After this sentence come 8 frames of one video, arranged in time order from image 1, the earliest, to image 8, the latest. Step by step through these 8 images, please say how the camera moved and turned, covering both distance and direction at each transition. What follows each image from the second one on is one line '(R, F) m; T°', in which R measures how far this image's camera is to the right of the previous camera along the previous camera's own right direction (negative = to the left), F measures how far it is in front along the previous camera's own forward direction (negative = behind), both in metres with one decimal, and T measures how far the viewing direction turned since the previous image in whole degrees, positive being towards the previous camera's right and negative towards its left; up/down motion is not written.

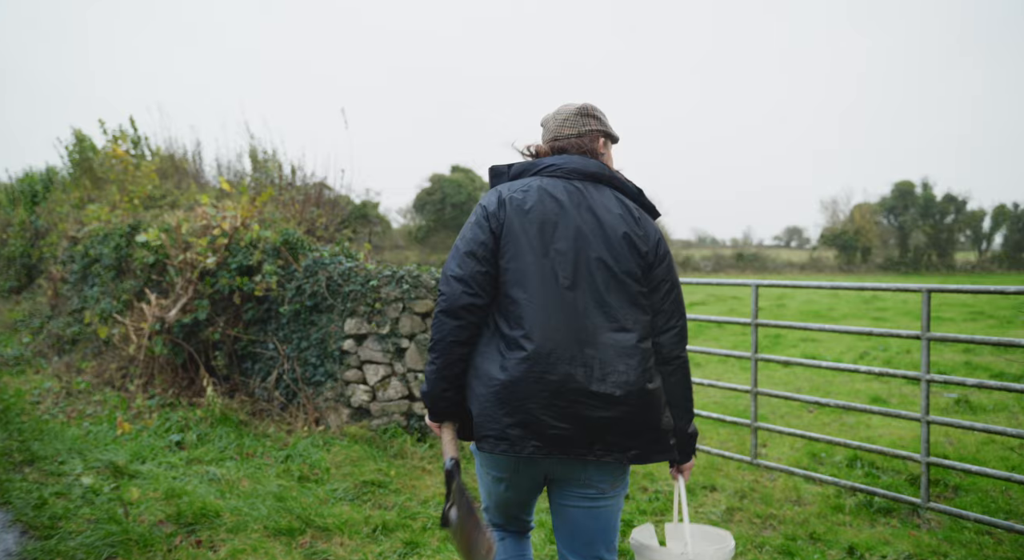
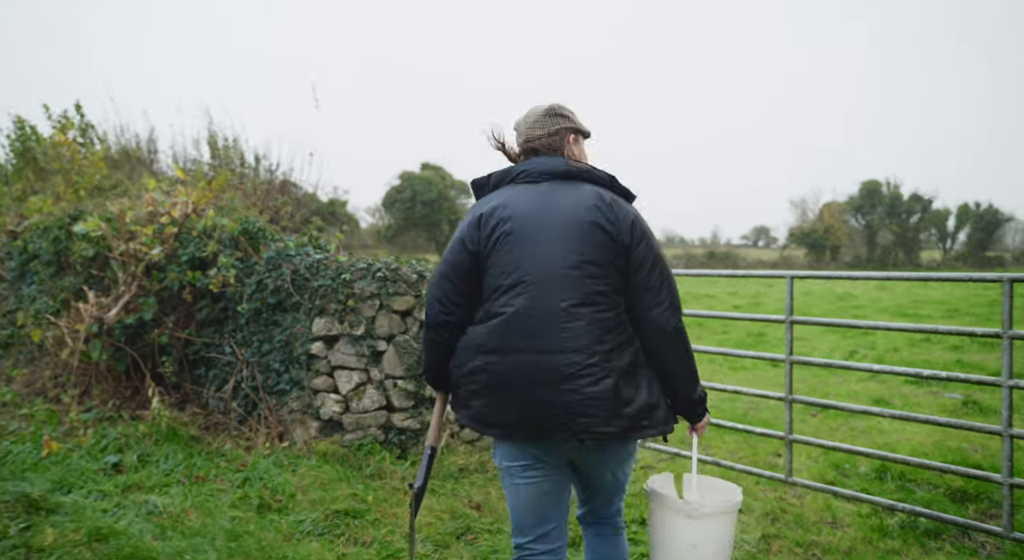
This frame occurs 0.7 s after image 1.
(-0.2, +0.7) m; +2°
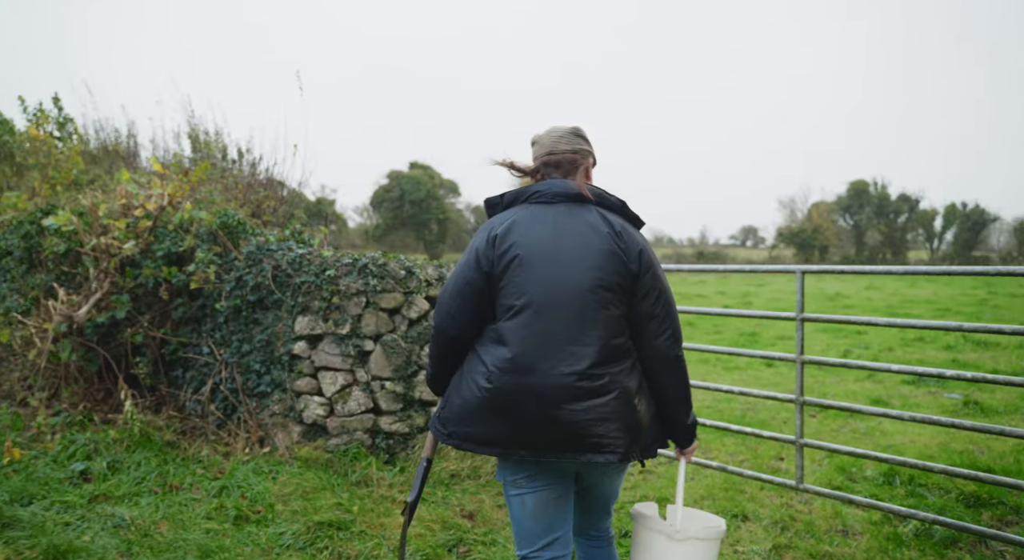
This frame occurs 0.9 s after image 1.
(0.0, +0.2) m; +1°
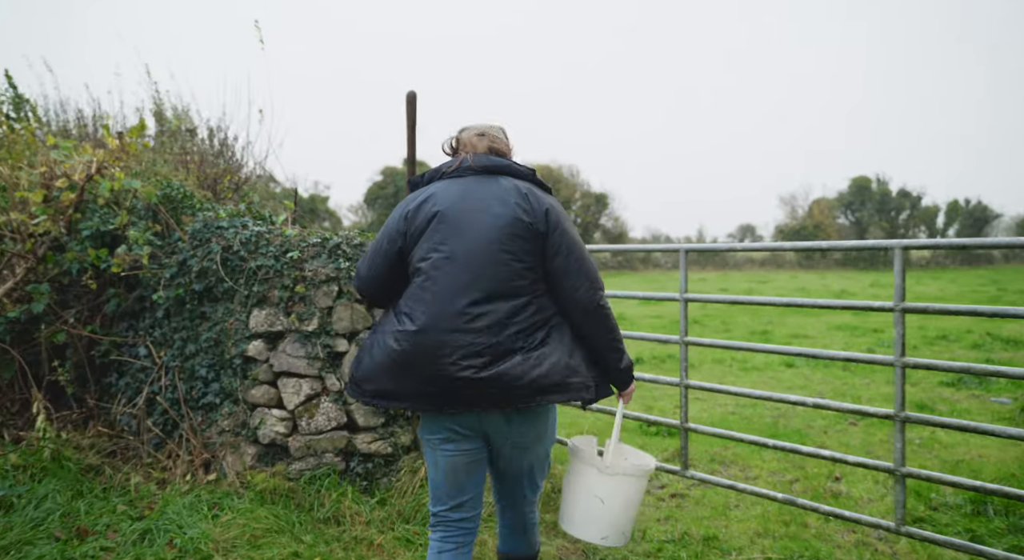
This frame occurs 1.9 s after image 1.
(-0.1, +0.9) m; 0°
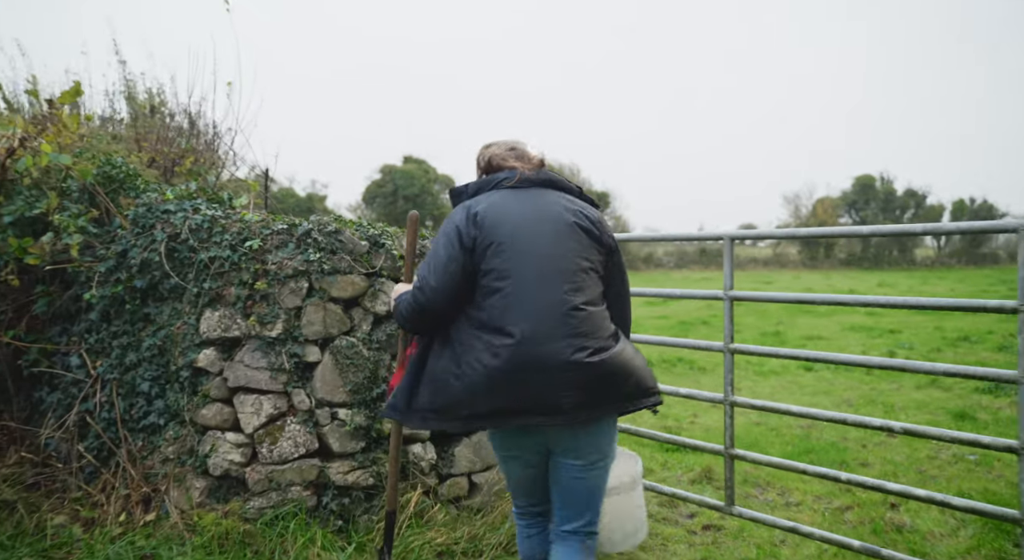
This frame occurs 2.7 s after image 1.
(0.0, +0.7) m; 0°
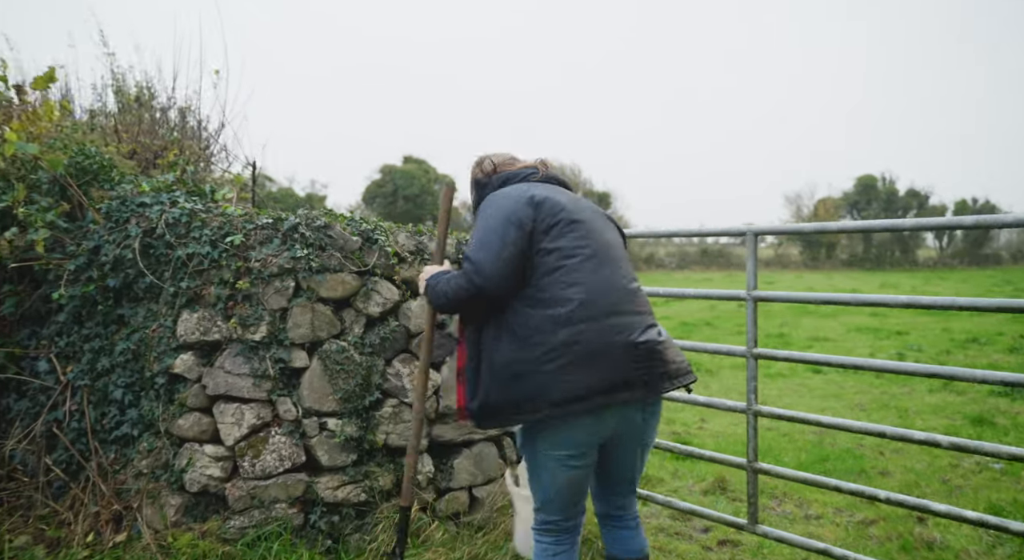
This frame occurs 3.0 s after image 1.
(0.0, +0.3) m; 0°
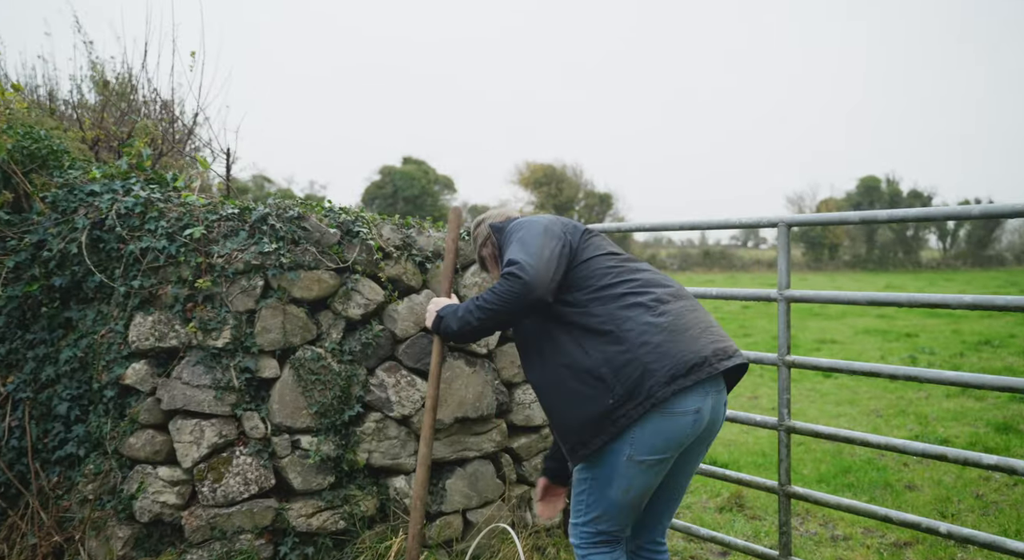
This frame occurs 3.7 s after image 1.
(0.0, +0.4) m; 0°
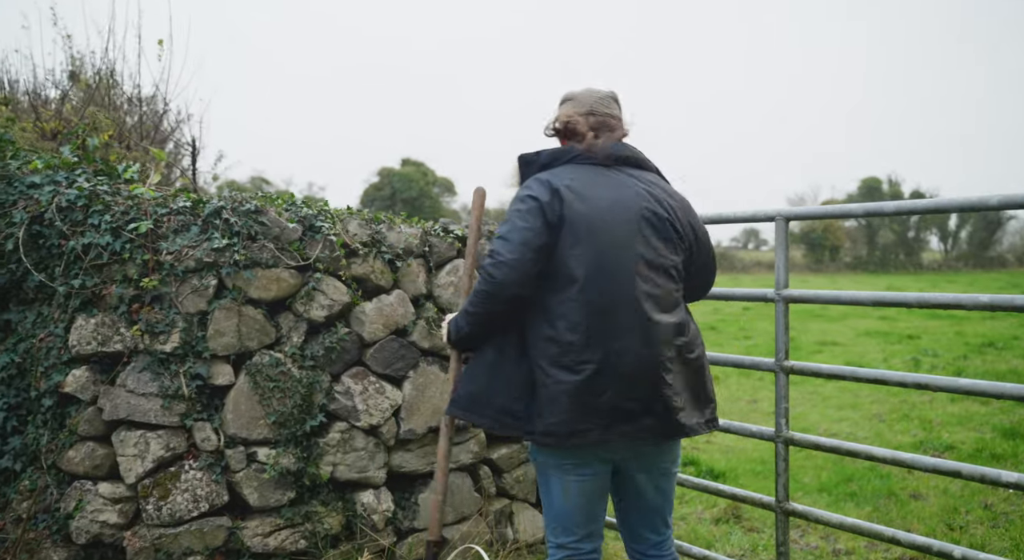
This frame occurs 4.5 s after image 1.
(+0.1, +0.2) m; 0°
